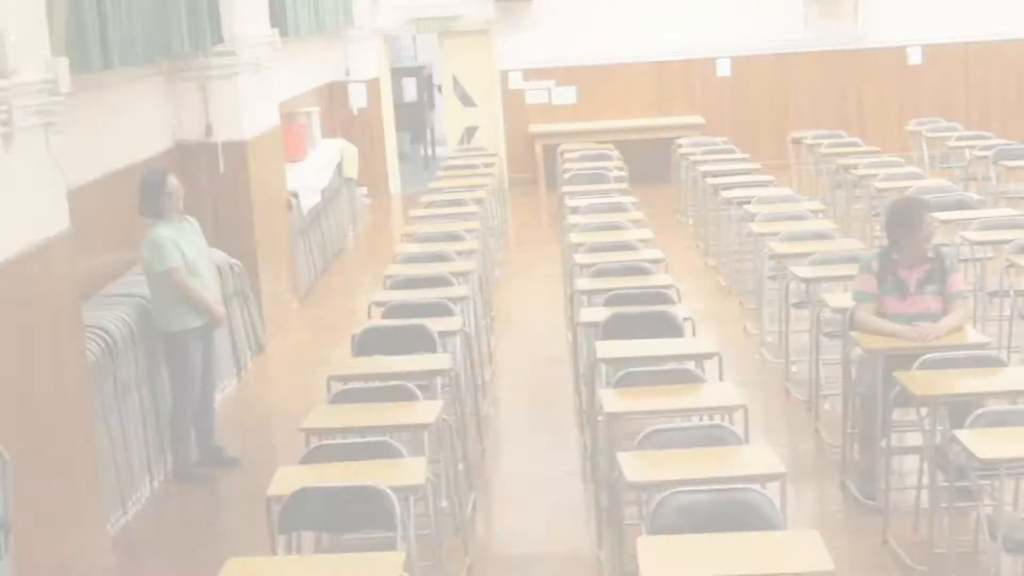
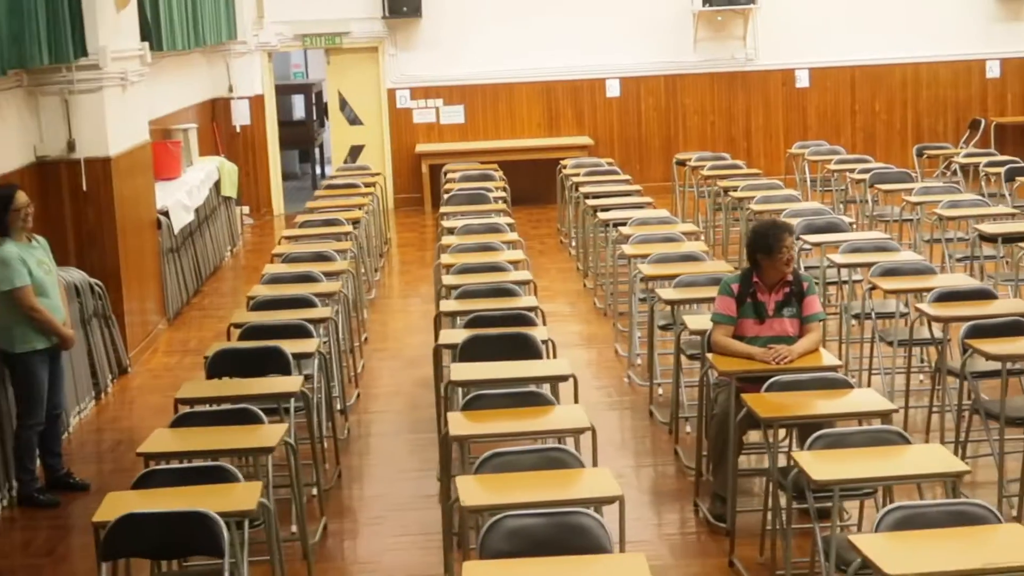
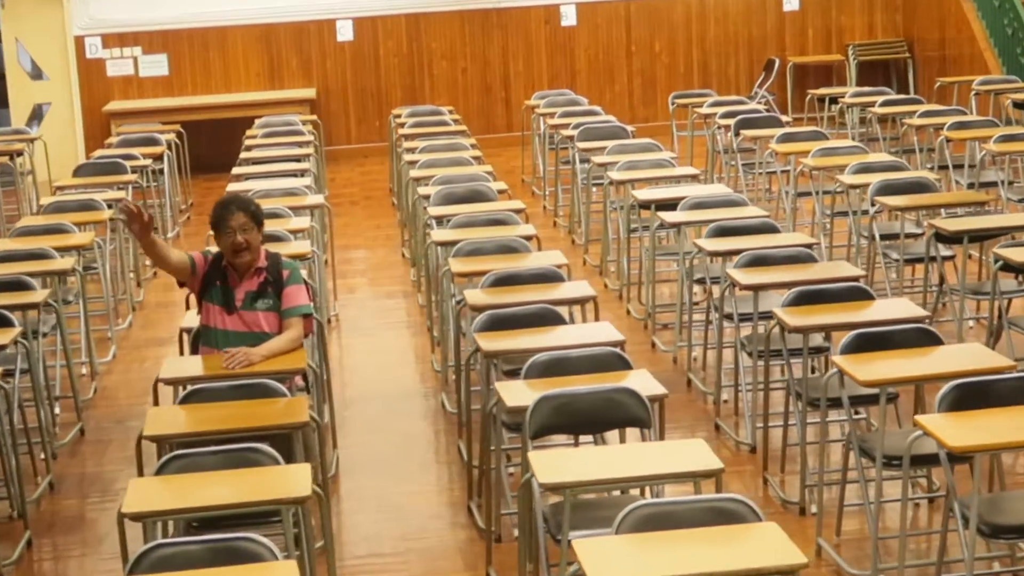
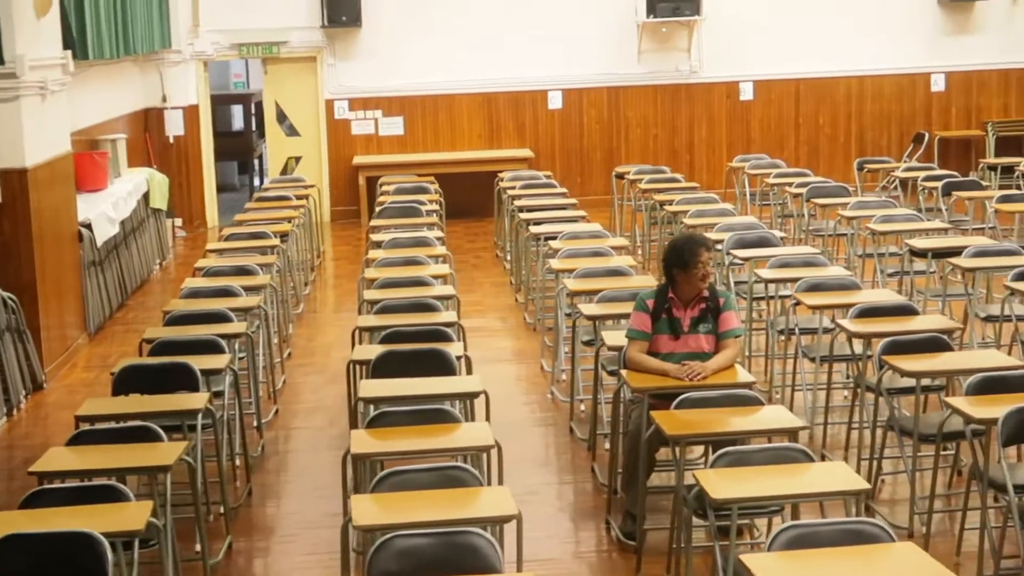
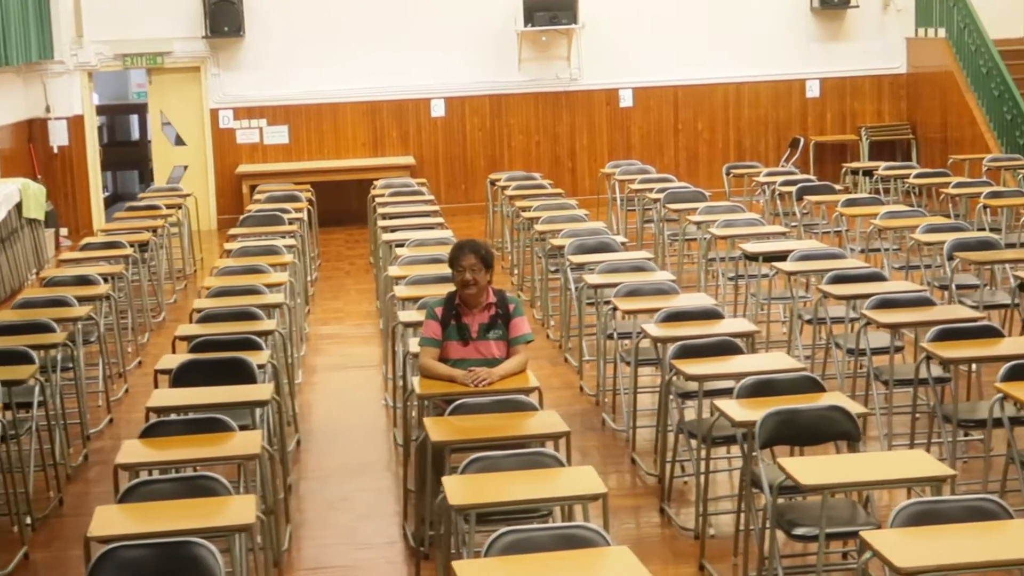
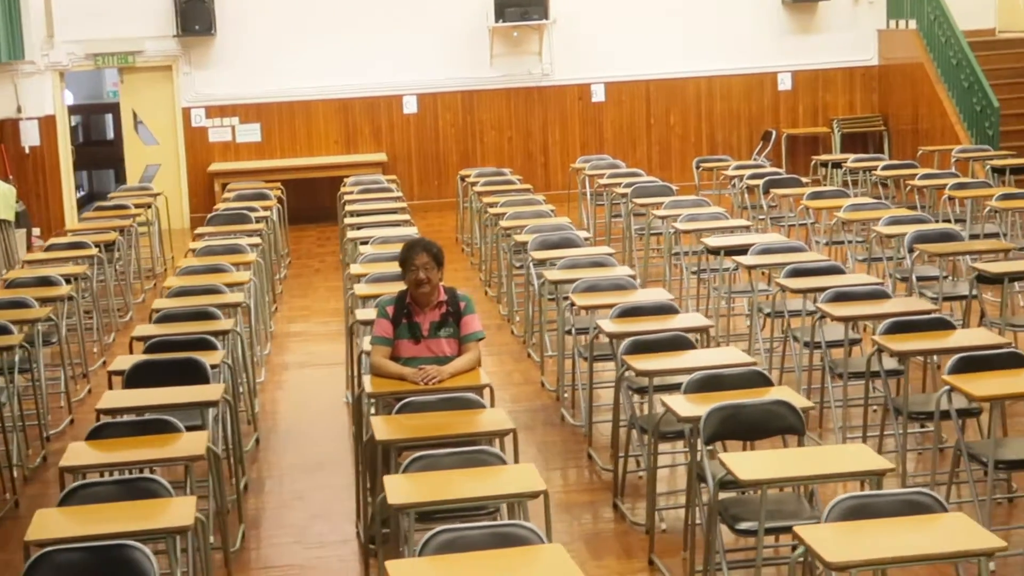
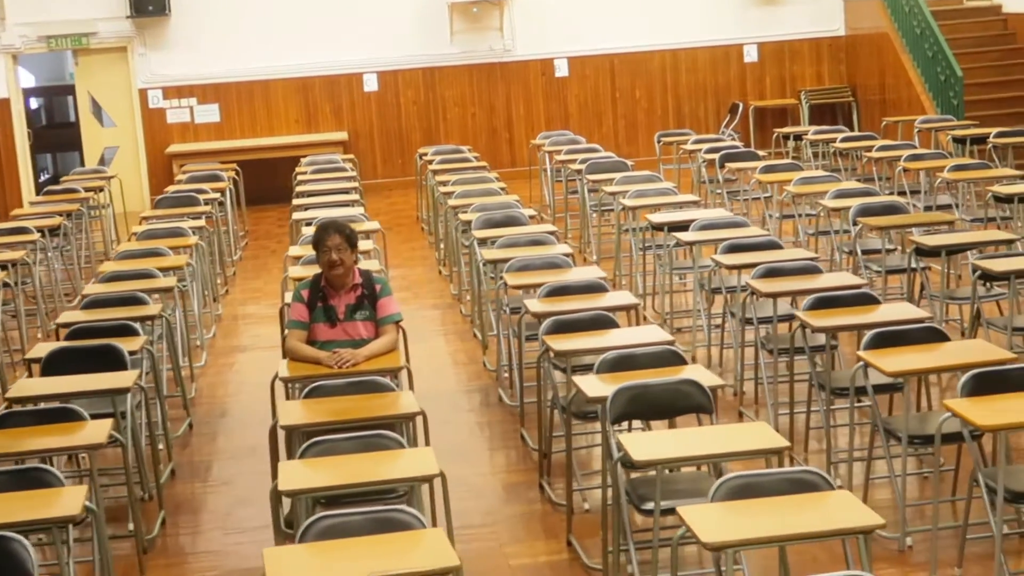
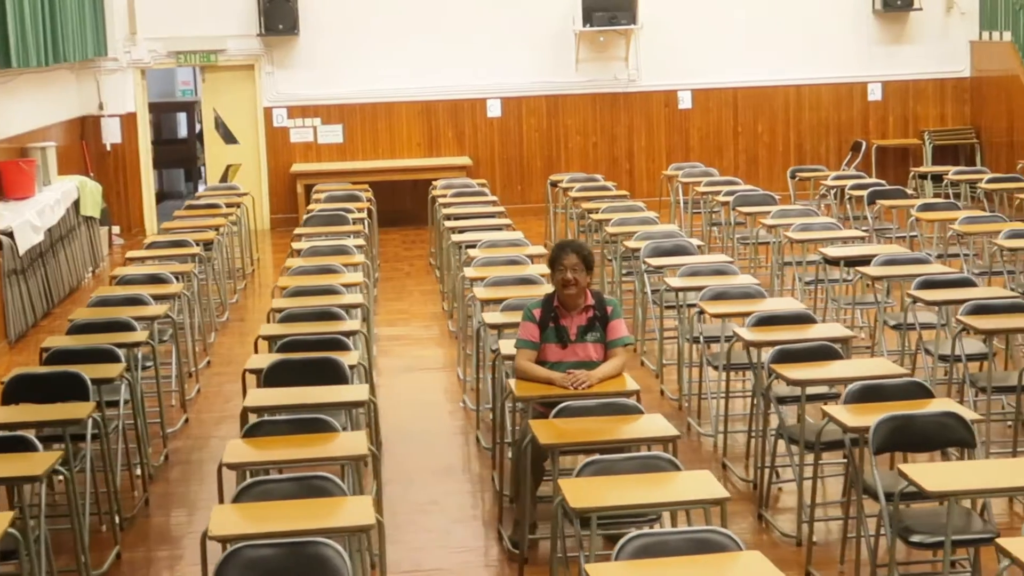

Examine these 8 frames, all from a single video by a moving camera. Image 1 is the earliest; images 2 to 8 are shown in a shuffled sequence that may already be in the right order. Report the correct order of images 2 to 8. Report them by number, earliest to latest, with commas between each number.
2, 4, 8, 5, 6, 7, 3
